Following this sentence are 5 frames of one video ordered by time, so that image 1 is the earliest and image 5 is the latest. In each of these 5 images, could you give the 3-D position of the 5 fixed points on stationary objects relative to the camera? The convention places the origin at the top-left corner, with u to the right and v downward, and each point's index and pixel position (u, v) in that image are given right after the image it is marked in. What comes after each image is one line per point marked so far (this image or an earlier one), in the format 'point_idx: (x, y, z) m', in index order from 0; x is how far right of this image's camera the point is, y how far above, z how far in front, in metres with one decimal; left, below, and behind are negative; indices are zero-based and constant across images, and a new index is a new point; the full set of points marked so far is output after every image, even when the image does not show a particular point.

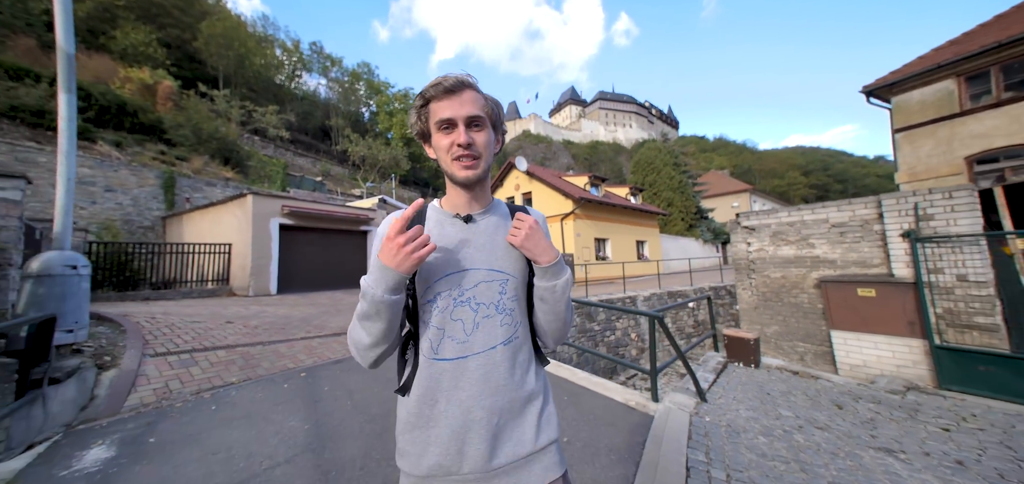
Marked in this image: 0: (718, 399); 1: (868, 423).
0: (+2.8, -2.1, +4.0) m
1: (+4.2, -2.1, +3.6) m
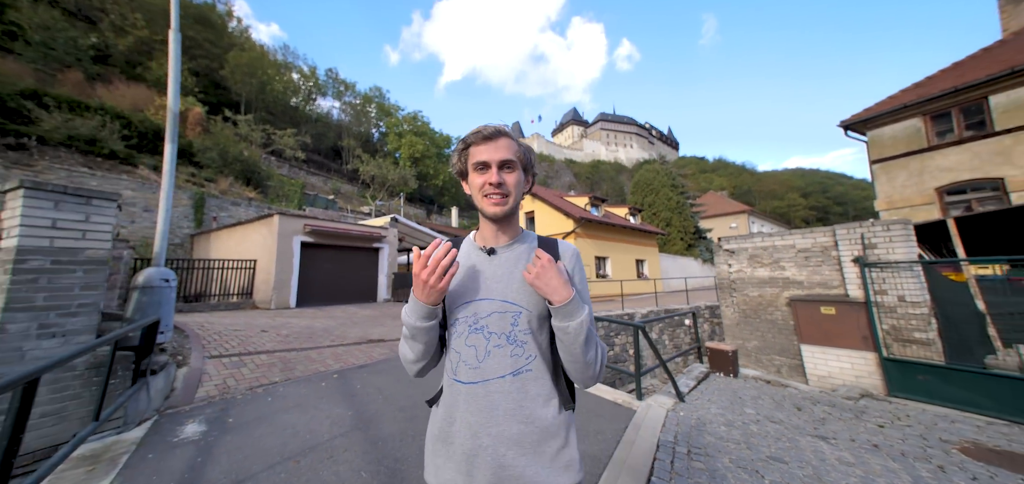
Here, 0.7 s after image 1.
0: (+2.8, -2.5, +4.7) m
1: (+4.2, -2.5, +4.2) m
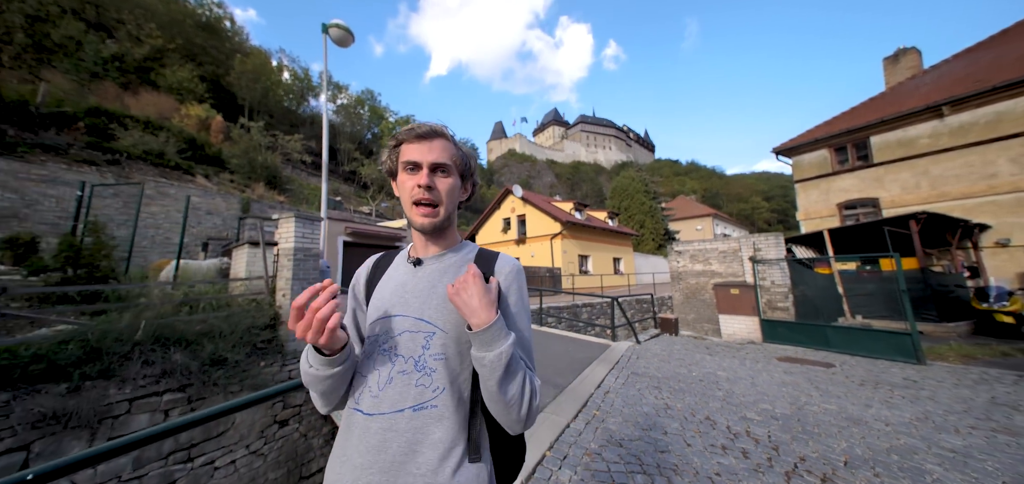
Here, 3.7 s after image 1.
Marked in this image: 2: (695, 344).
0: (+3.4, -2.6, +7.7) m
1: (+4.9, -2.6, +7.3) m
2: (+4.9, -2.7, +8.2) m
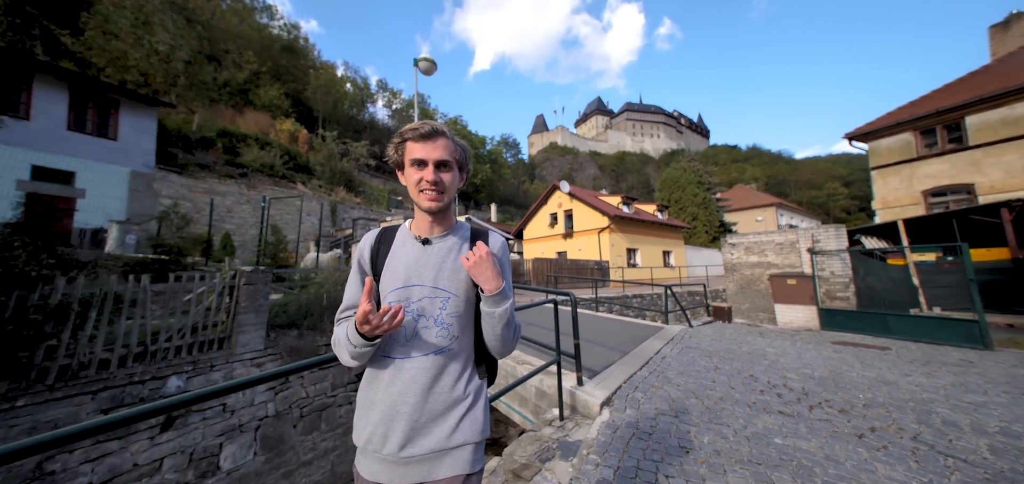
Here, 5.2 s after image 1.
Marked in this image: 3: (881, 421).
0: (+5.1, -2.4, +8.3) m
1: (+6.5, -2.4, +7.7) m
2: (+6.6, -2.5, +8.6) m
3: (+3.6, -1.8, +3.0) m
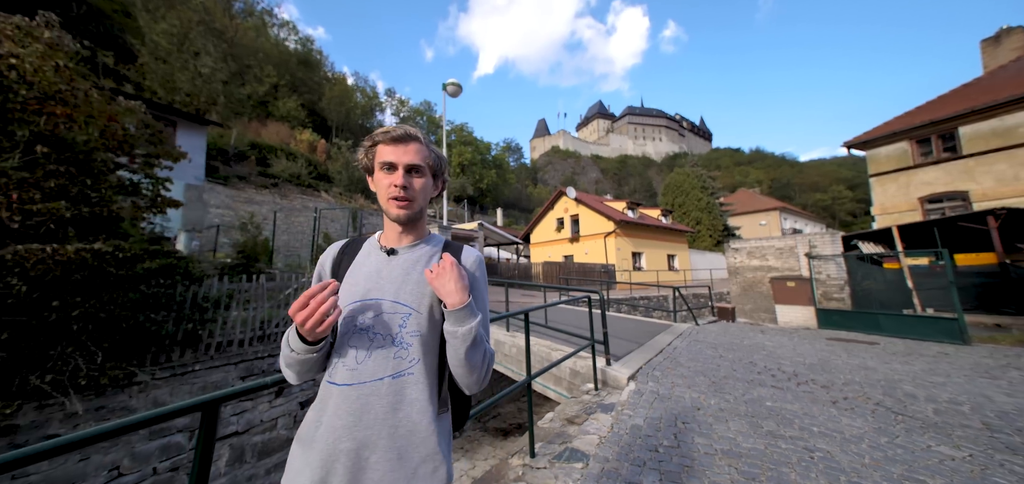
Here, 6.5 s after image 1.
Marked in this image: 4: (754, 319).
0: (+5.7, -2.5, +9.1) m
1: (+7.1, -2.5, +8.5) m
2: (+7.2, -2.6, +9.3) m
3: (+4.2, -1.9, +3.7) m
4: (+9.0, -2.9, +11.3) m
